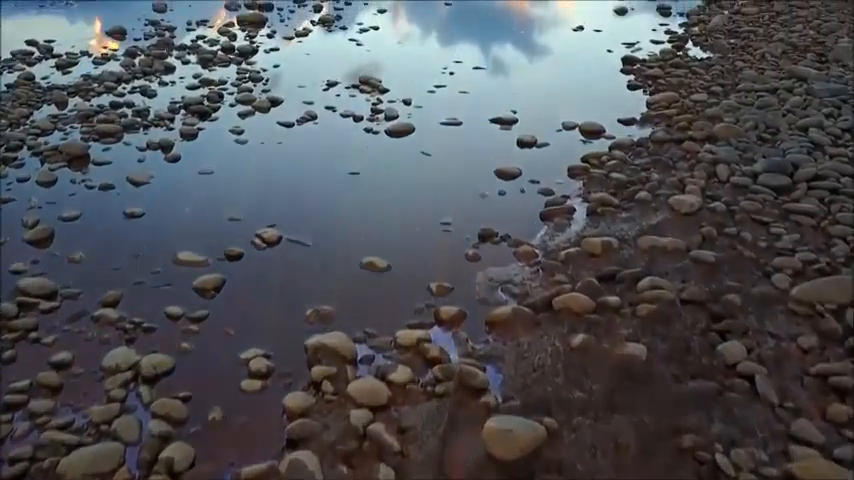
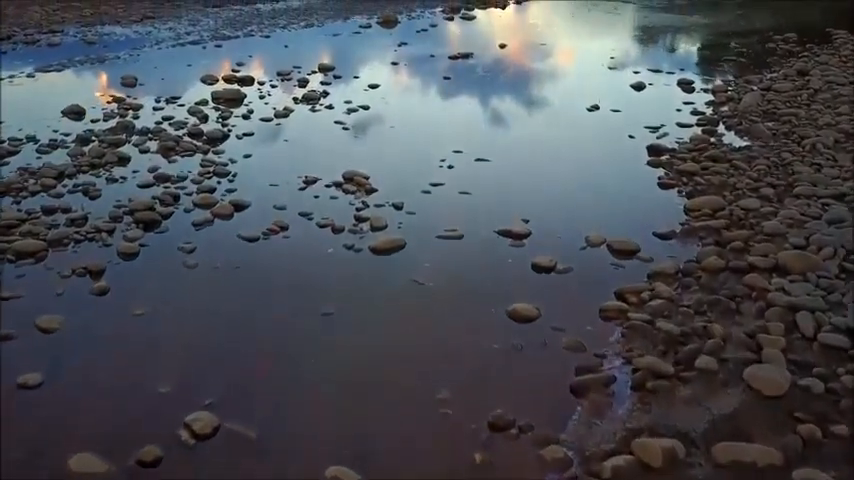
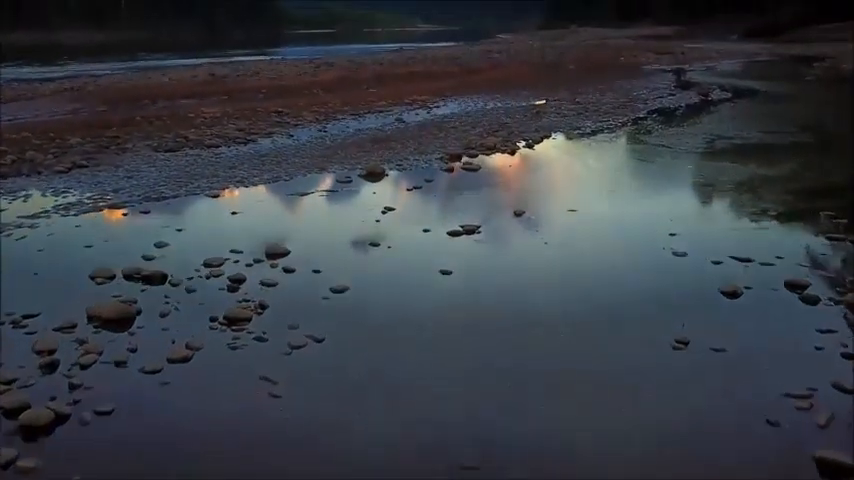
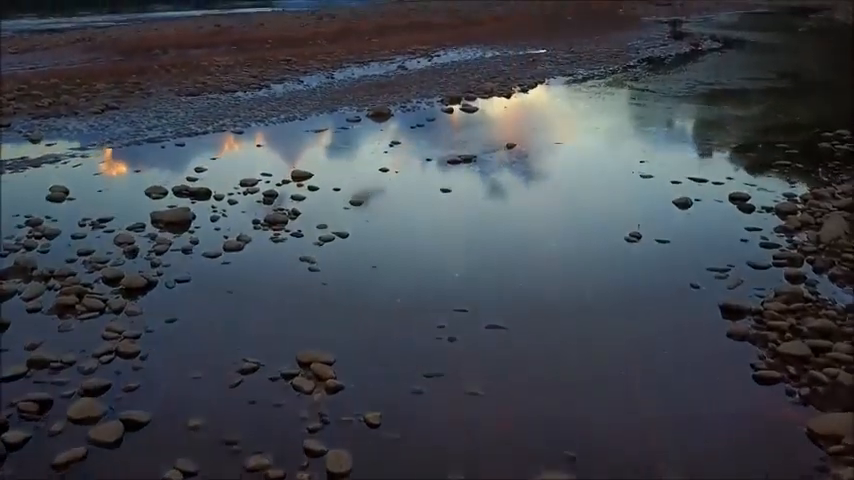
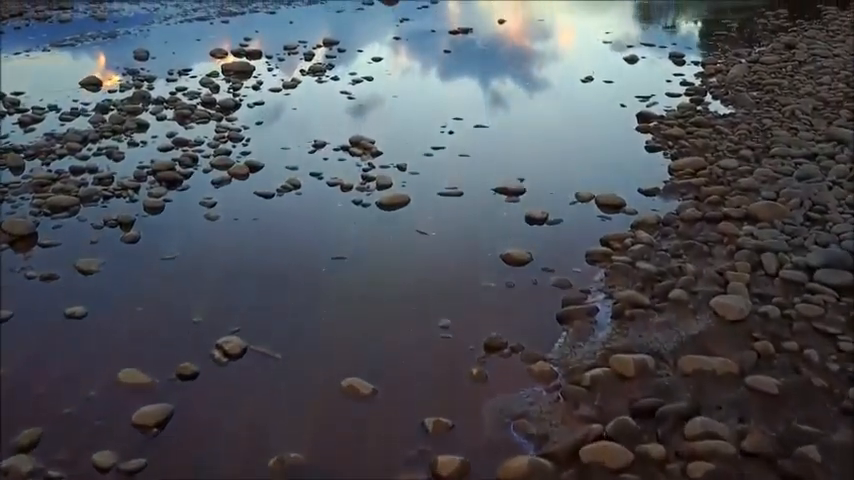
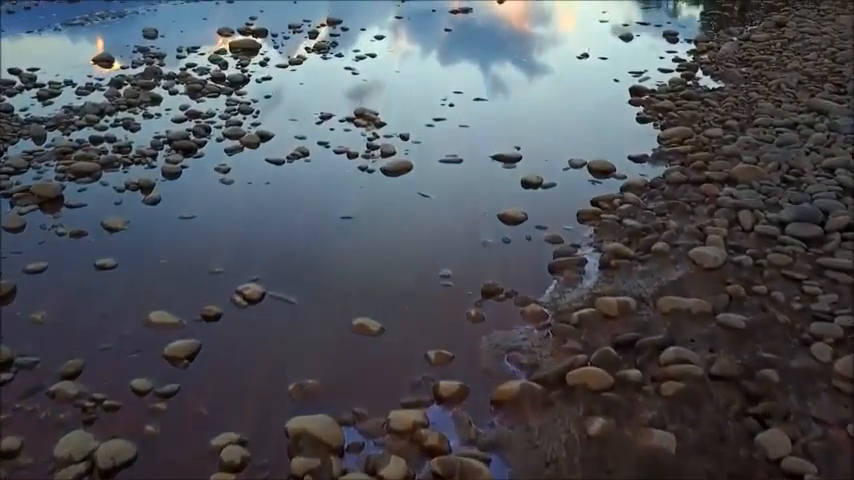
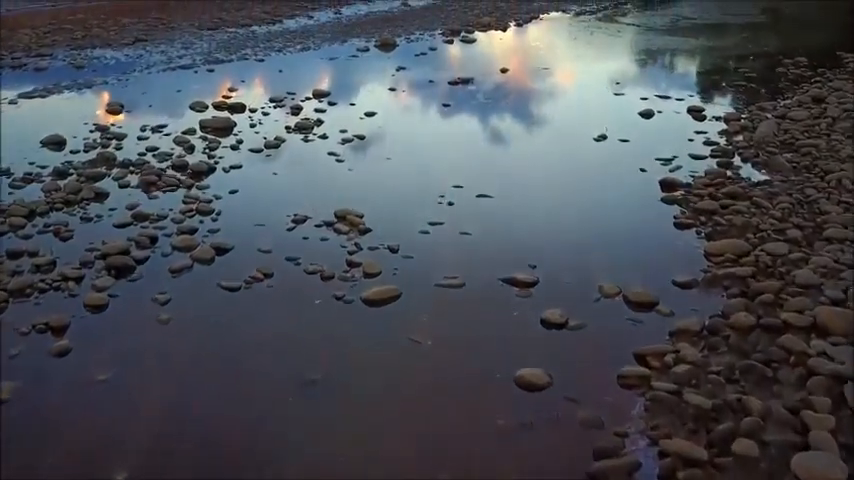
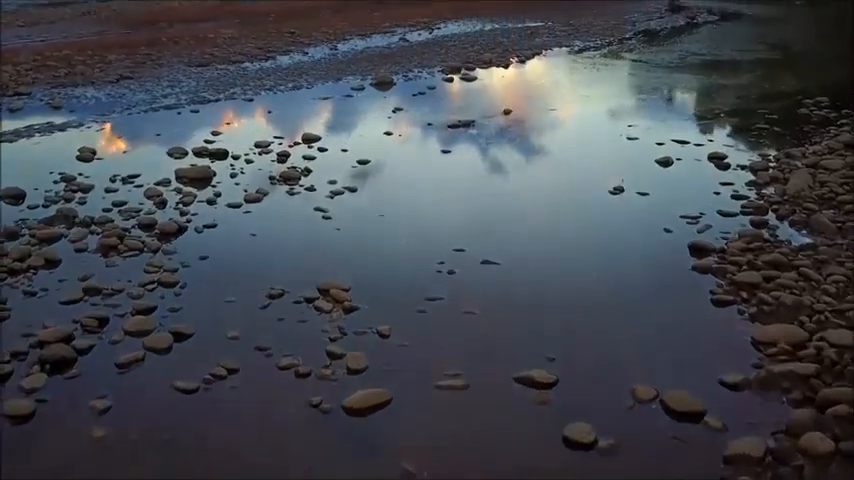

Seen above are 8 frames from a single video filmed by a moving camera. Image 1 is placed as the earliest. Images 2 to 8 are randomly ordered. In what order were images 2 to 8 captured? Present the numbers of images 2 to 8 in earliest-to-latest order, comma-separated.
6, 5, 2, 7, 8, 4, 3
